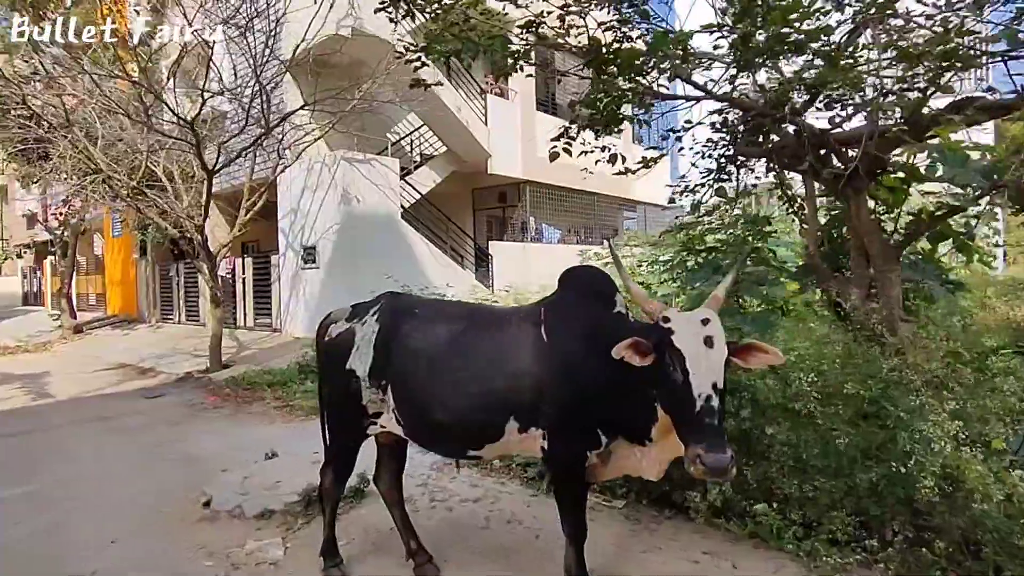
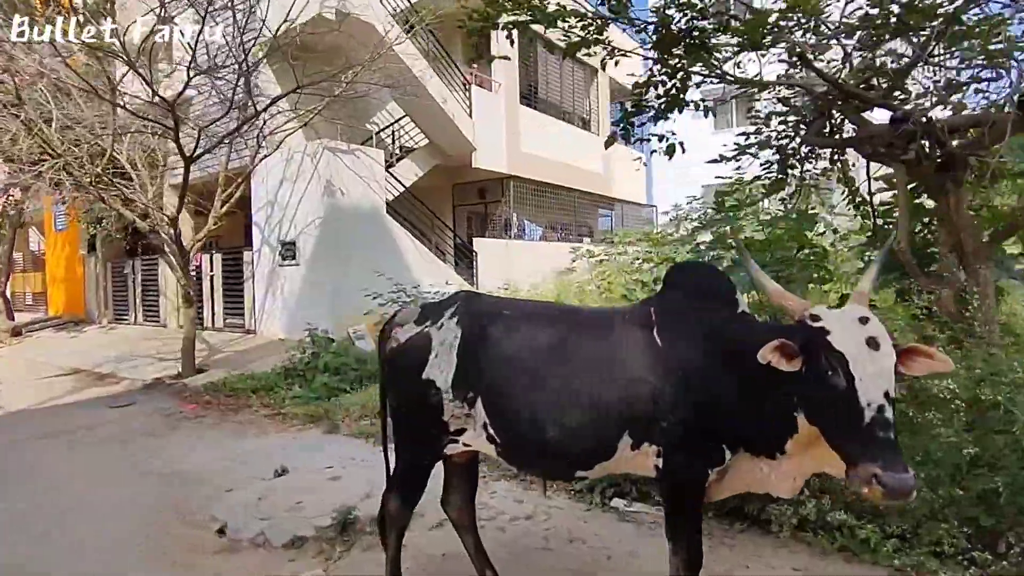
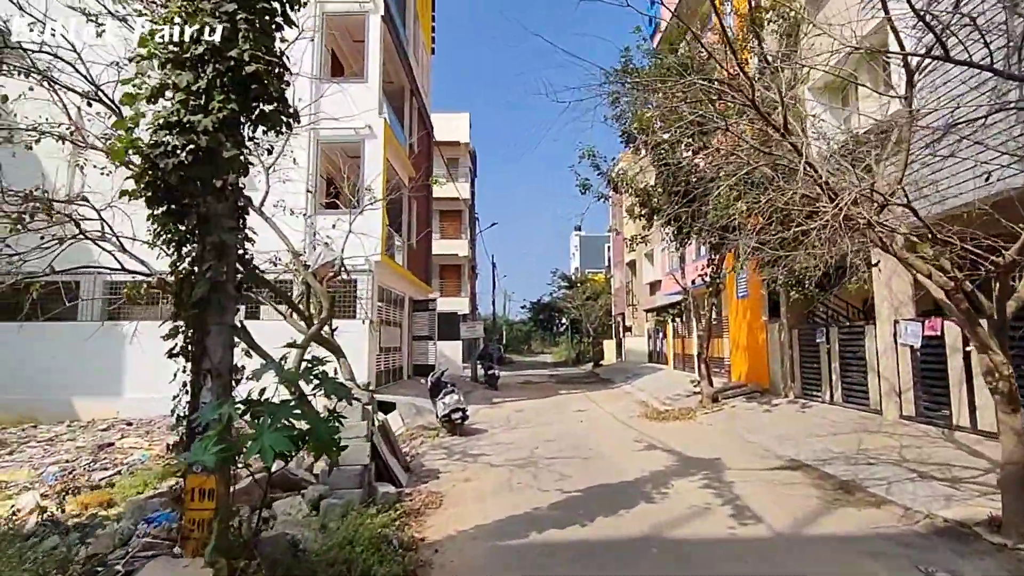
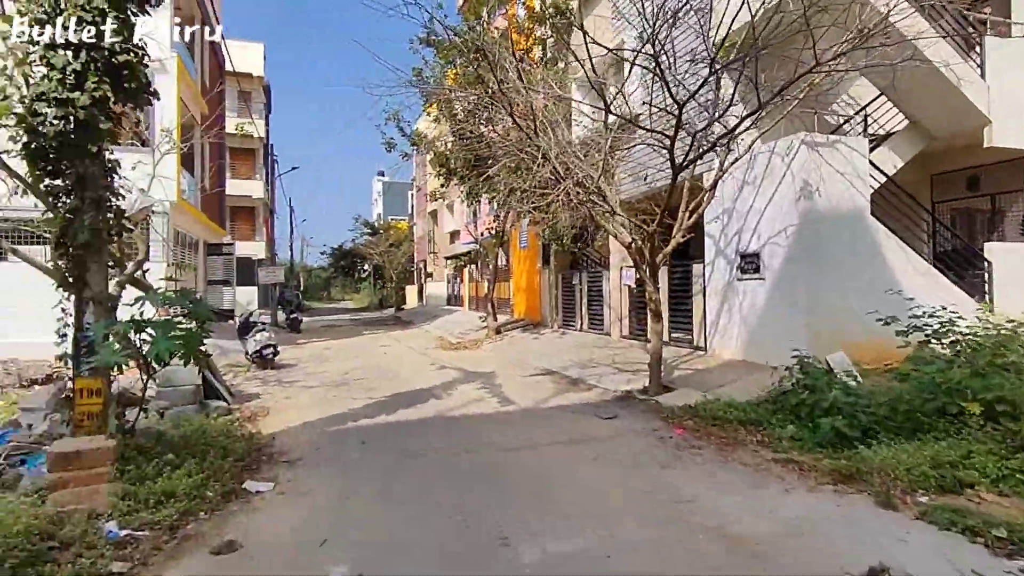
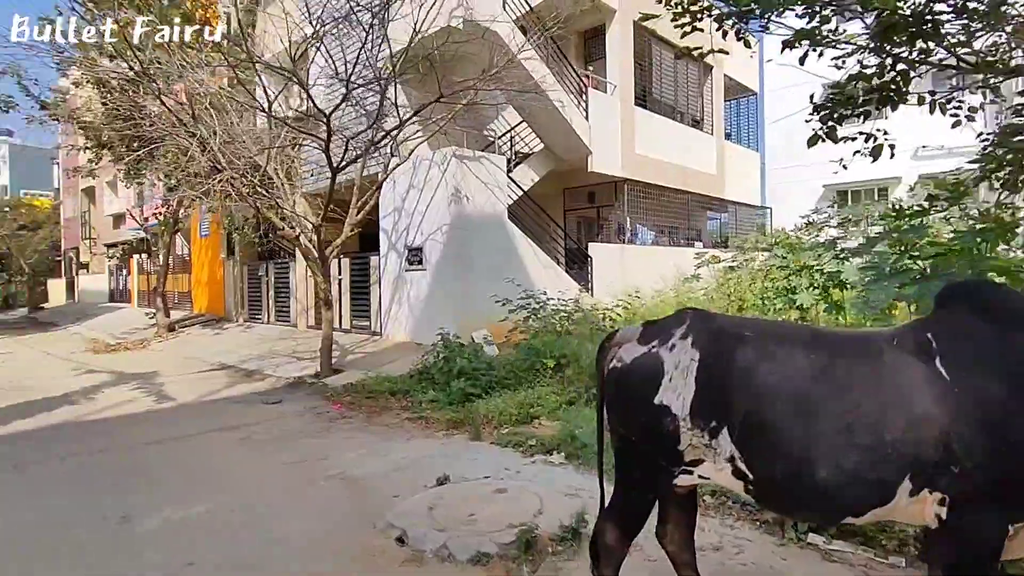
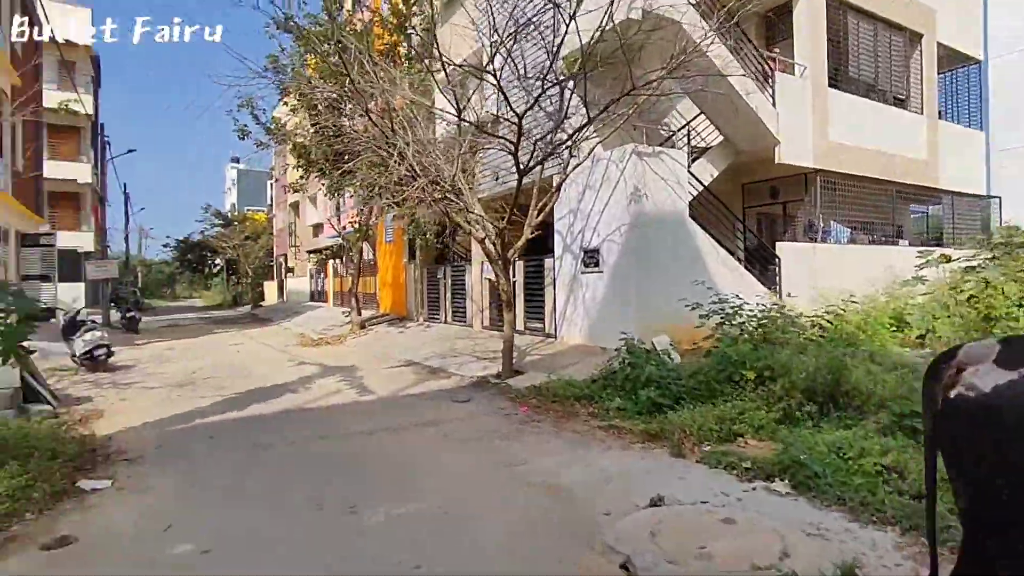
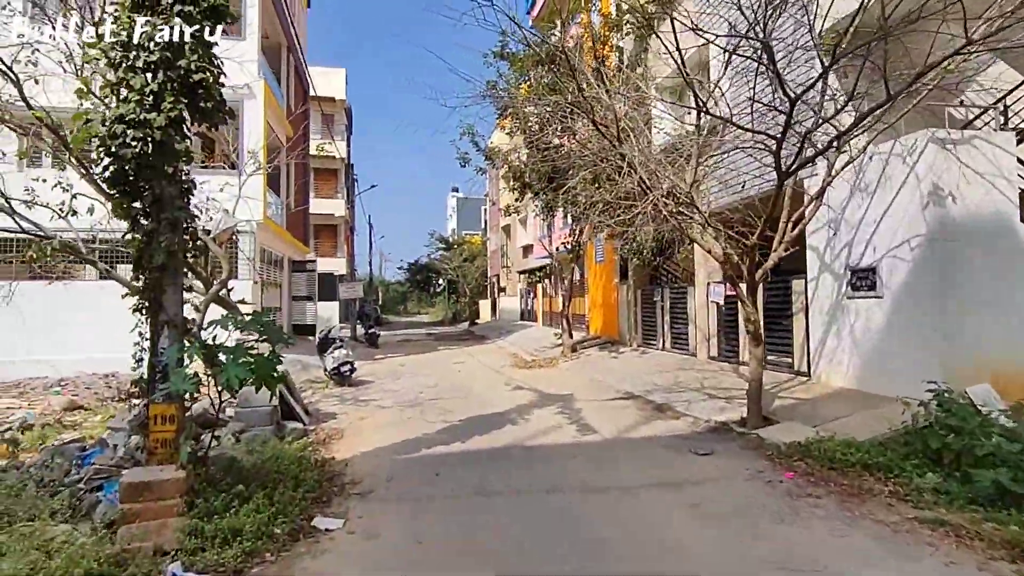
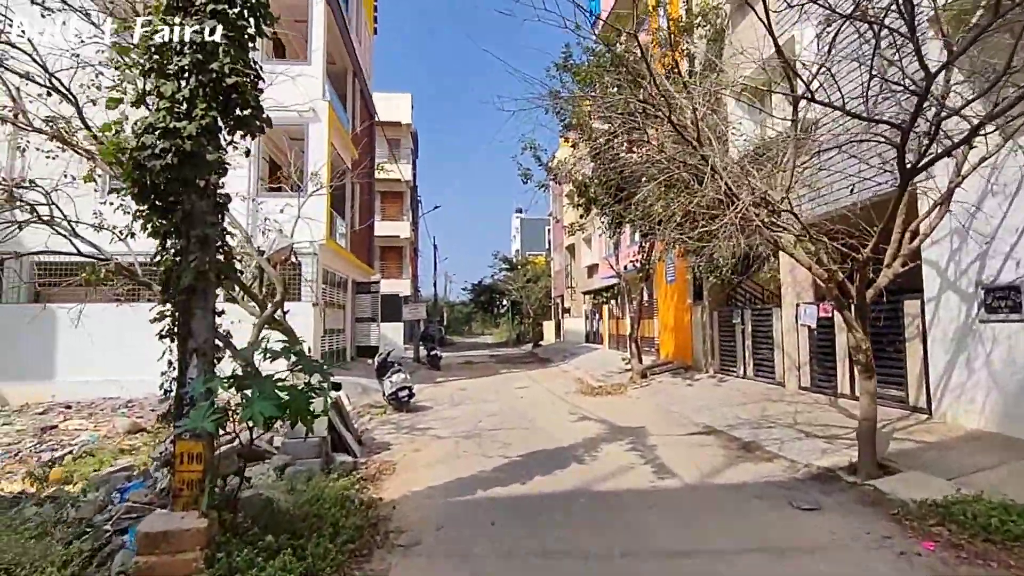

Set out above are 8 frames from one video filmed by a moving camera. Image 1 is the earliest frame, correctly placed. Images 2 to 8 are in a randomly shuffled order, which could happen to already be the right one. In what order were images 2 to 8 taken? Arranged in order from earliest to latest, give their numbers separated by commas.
2, 5, 6, 4, 7, 8, 3
